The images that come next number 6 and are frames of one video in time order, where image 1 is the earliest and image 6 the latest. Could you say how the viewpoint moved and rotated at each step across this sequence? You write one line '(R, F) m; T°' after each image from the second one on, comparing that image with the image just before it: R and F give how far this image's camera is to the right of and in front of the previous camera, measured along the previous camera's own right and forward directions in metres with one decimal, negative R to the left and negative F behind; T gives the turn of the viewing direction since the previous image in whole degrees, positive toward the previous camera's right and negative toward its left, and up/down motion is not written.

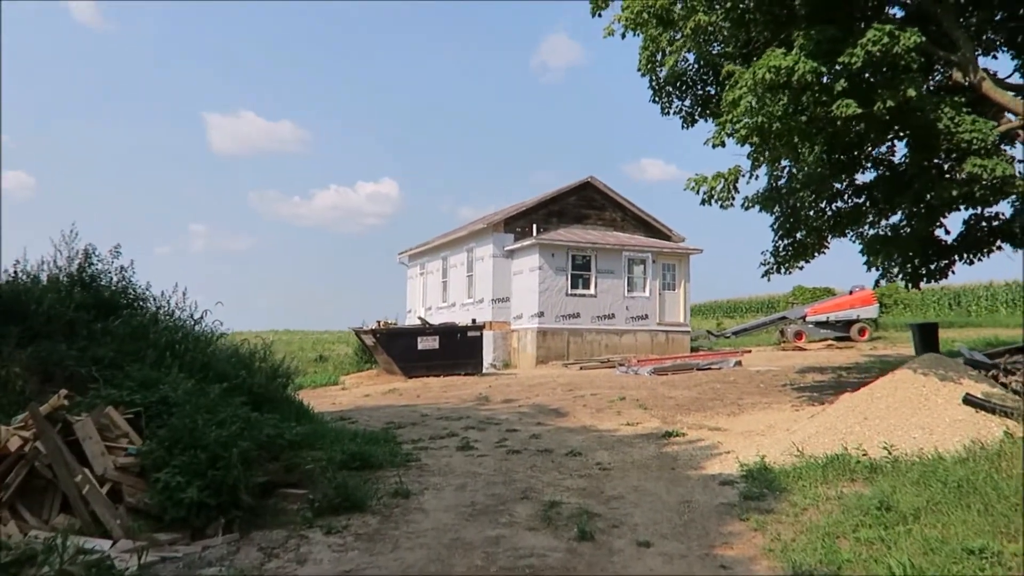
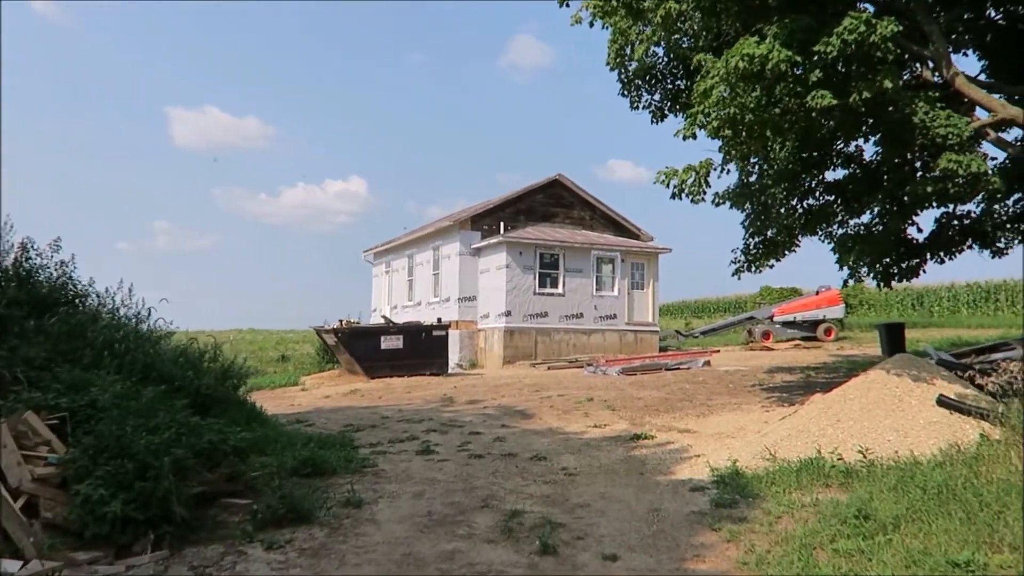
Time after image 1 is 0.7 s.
(+0.1, +0.4) m; +2°
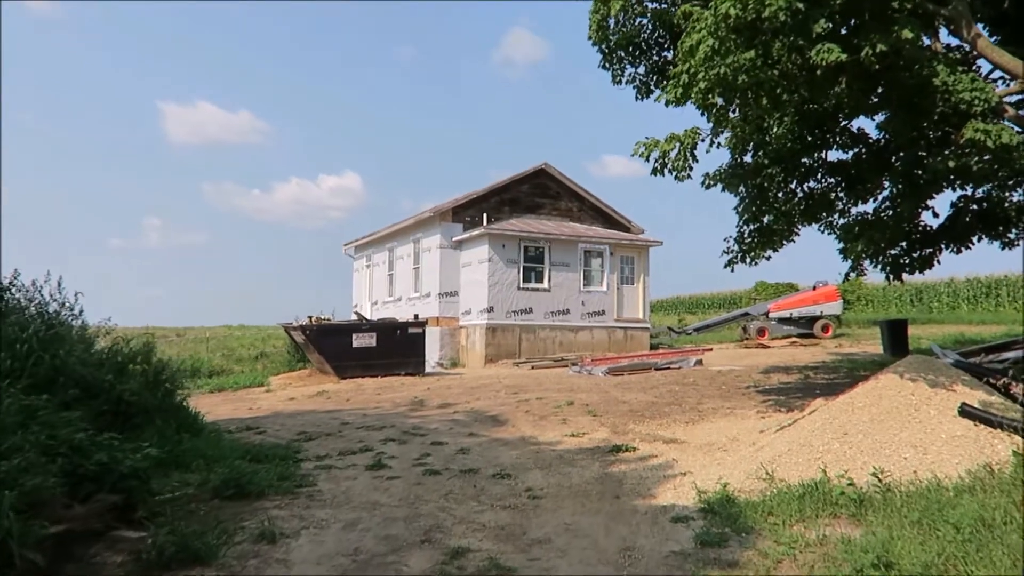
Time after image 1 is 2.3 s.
(+0.4, +1.1) m; 0°
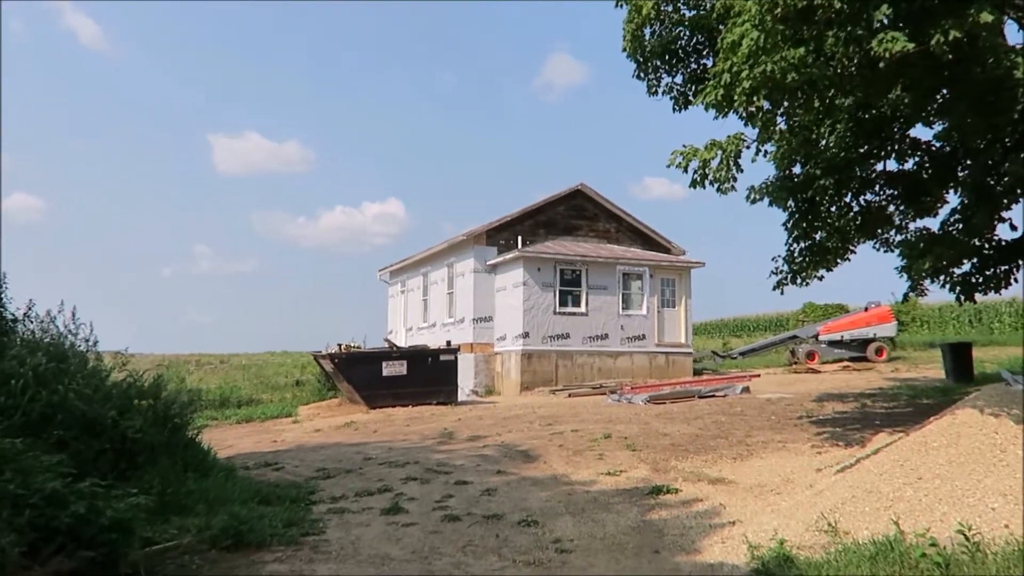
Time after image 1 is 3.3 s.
(+0.1, +0.7) m; -3°
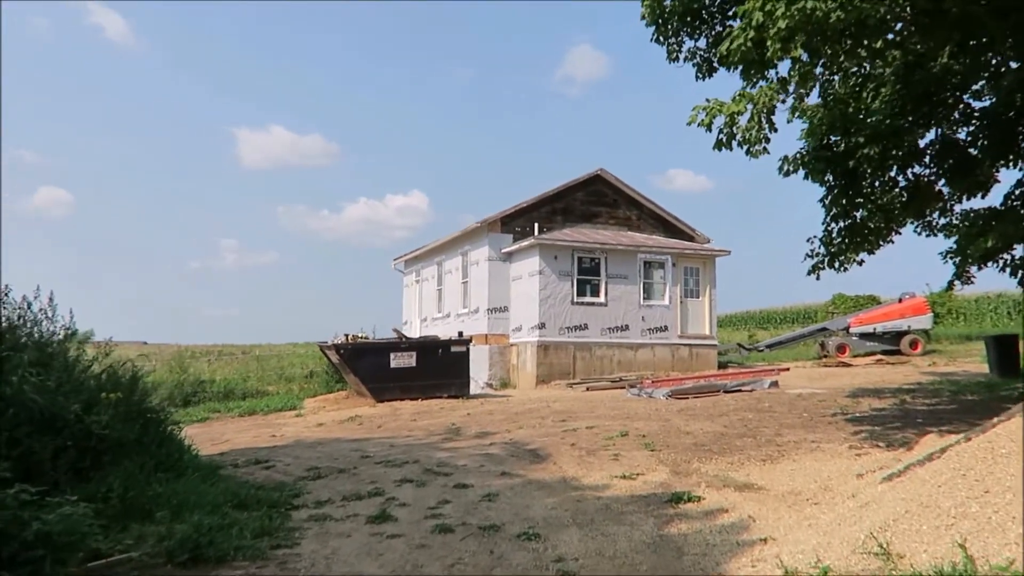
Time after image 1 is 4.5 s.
(+0.2, +0.9) m; -2°
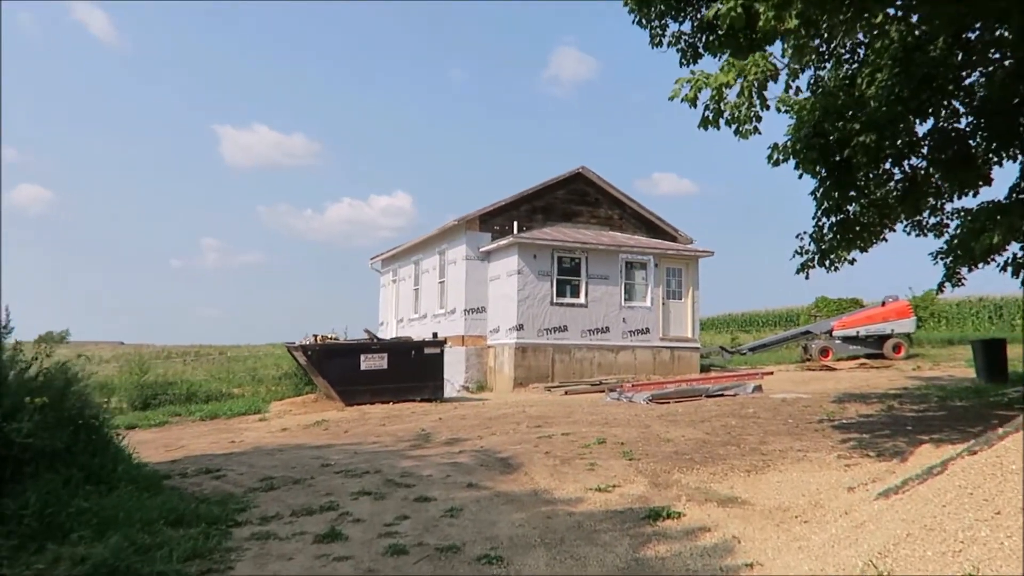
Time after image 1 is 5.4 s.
(+0.2, +0.6) m; +1°
